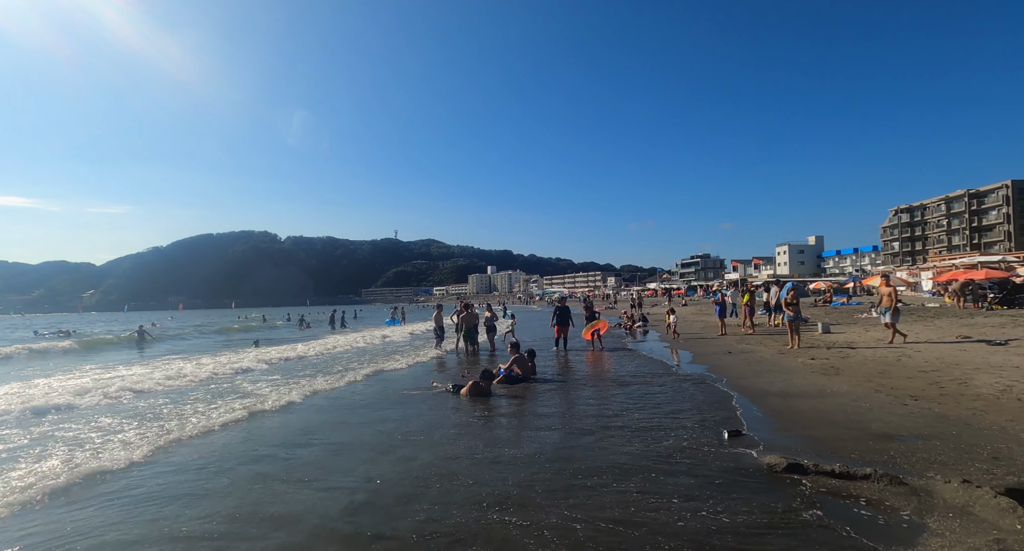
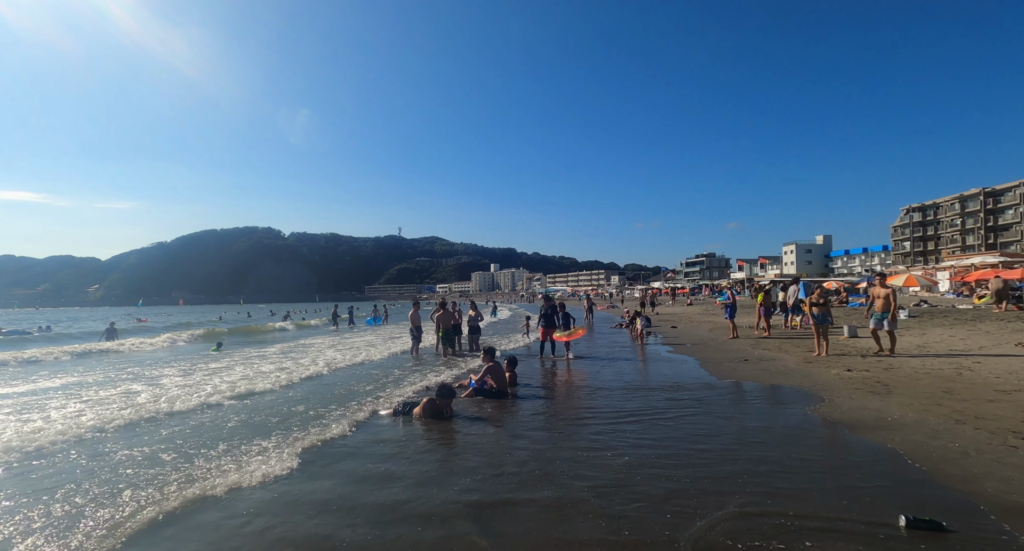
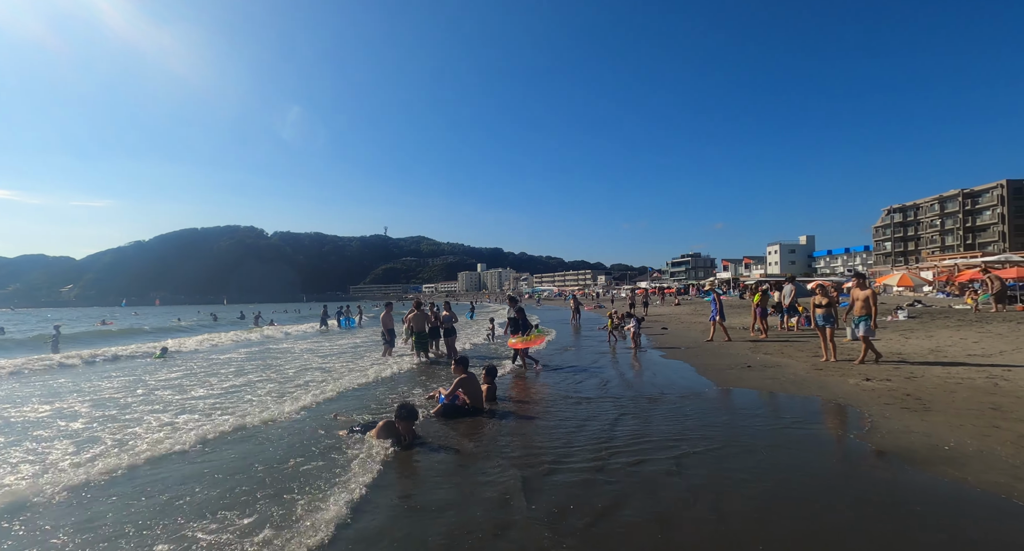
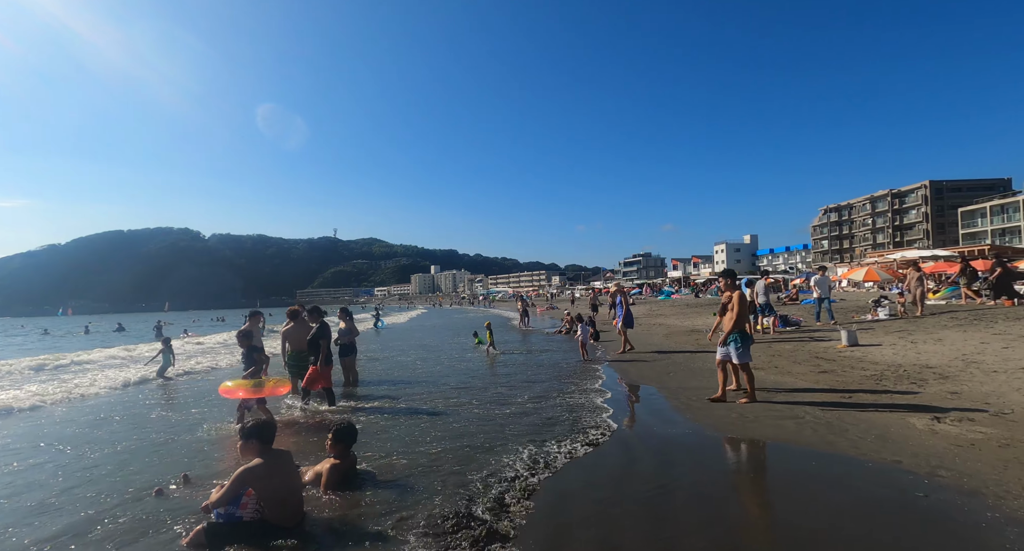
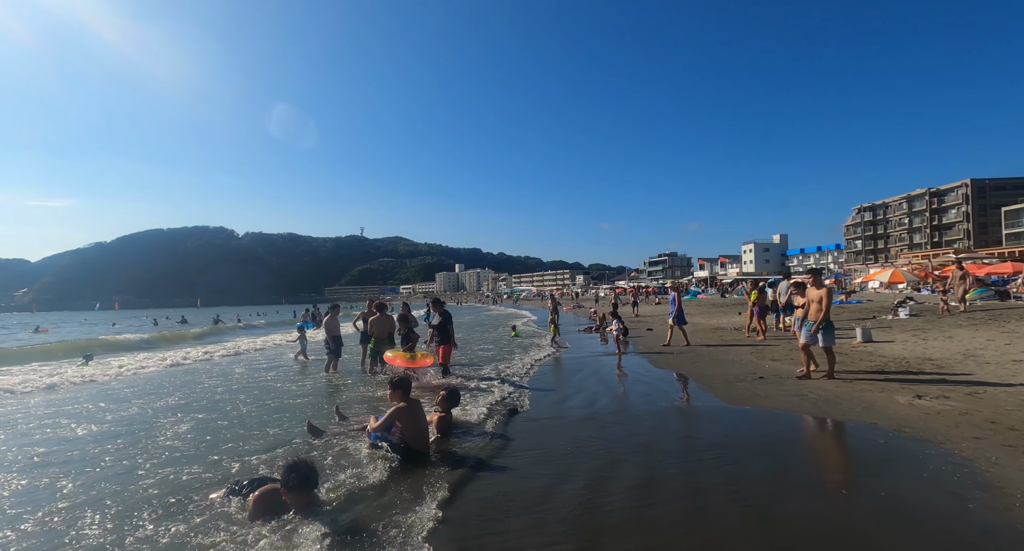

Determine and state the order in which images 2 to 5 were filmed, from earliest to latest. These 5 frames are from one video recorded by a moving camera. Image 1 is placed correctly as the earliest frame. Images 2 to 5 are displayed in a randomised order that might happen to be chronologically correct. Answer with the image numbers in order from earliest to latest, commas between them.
2, 3, 5, 4
